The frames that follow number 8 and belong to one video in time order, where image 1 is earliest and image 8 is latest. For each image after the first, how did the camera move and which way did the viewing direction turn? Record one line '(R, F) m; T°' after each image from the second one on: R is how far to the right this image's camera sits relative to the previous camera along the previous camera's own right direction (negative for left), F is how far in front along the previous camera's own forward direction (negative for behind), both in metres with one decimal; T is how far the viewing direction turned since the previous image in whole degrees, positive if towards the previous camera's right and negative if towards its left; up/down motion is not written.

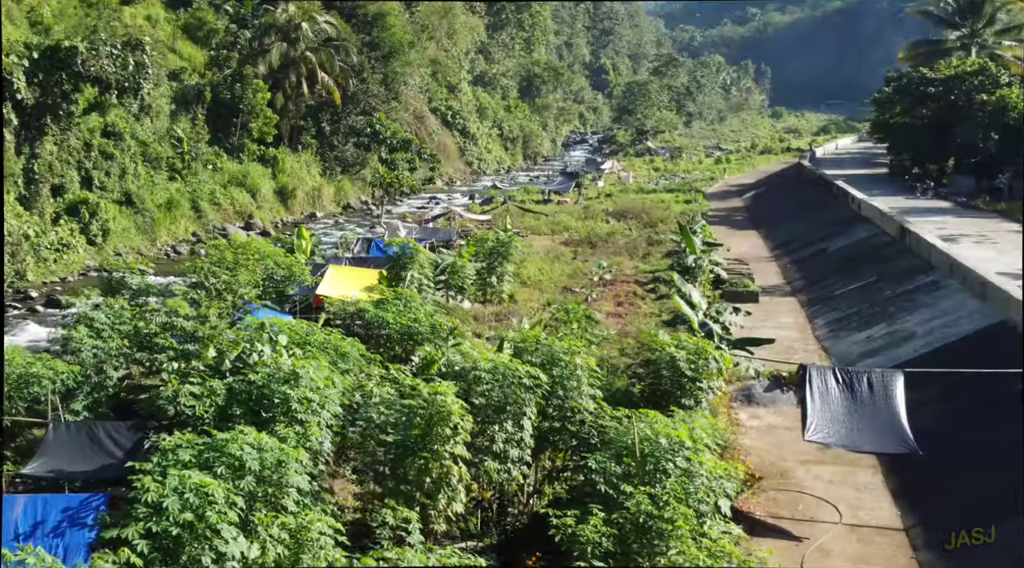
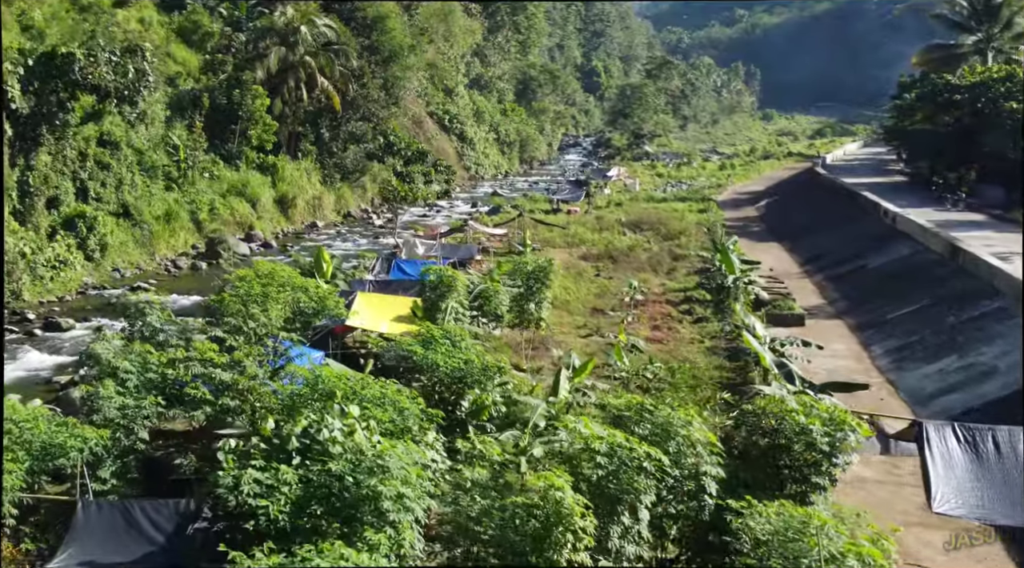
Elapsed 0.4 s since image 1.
(-0.7, +1.1) m; +1°
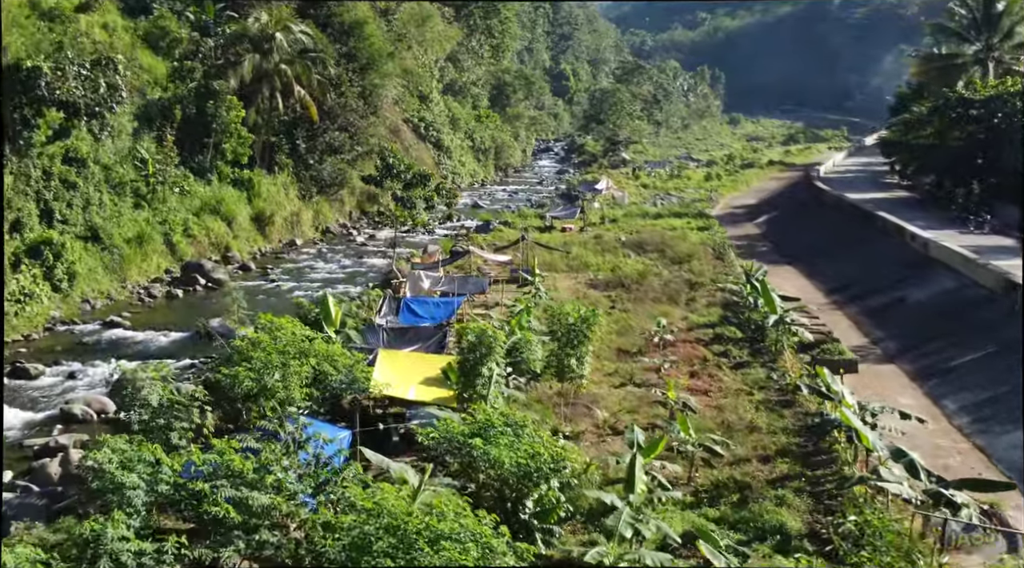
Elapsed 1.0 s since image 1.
(-0.9, +1.8) m; +2°
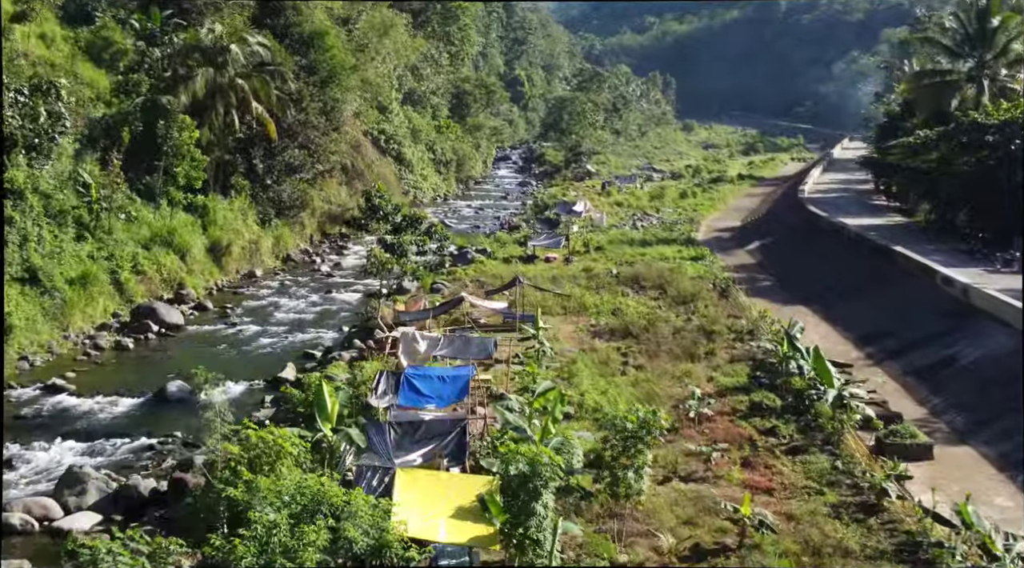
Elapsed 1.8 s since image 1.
(-1.0, +2.5) m; +3°
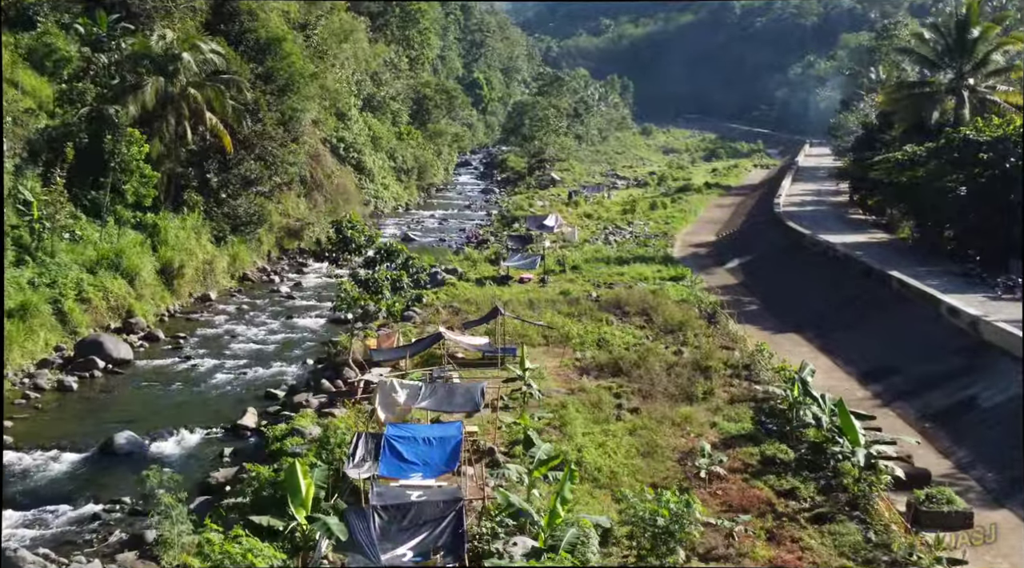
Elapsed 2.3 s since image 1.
(-0.5, +1.6) m; +2°
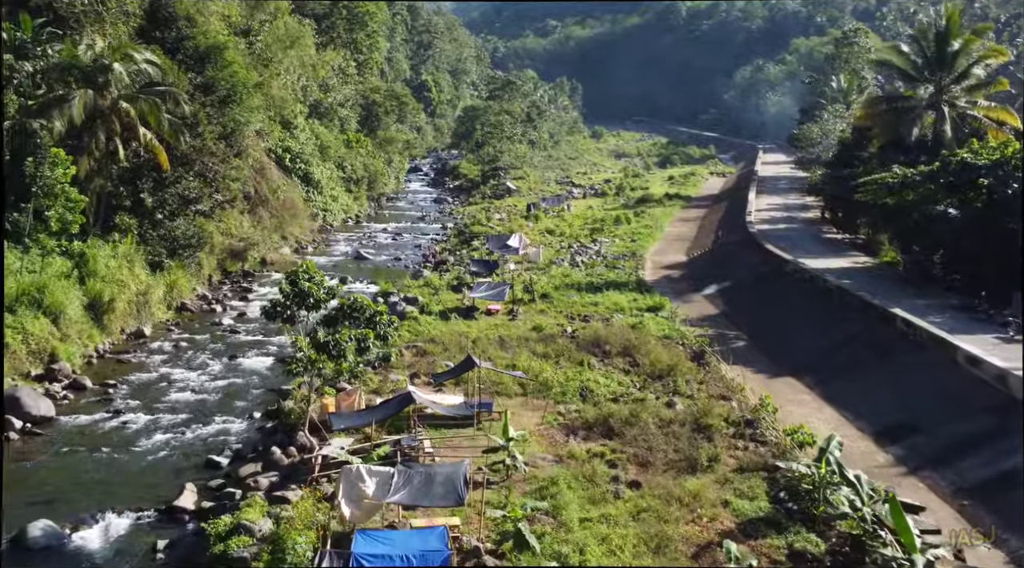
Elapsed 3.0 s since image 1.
(-0.5, +2.4) m; +3°
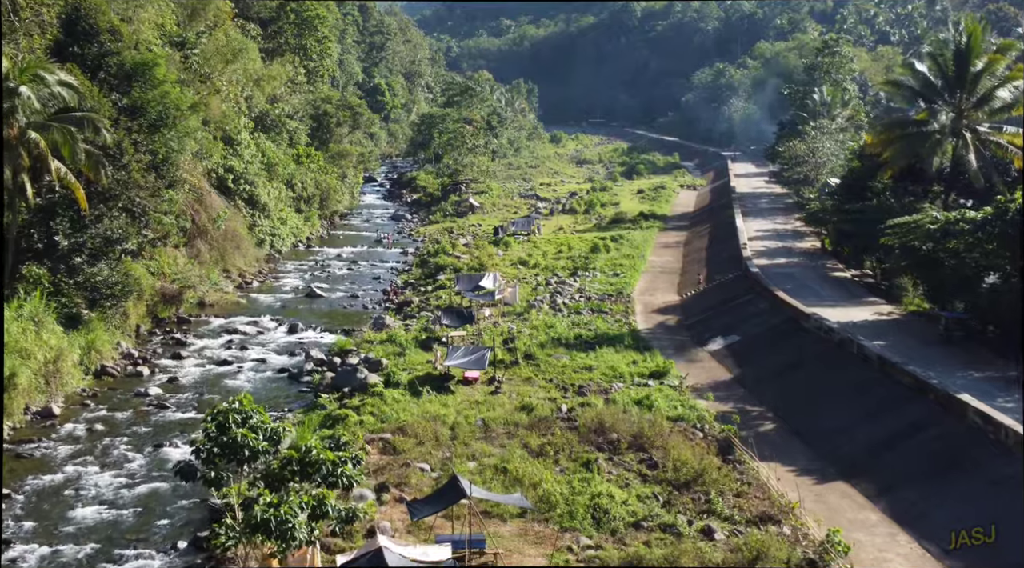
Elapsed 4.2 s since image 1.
(-0.6, +4.2) m; +2°
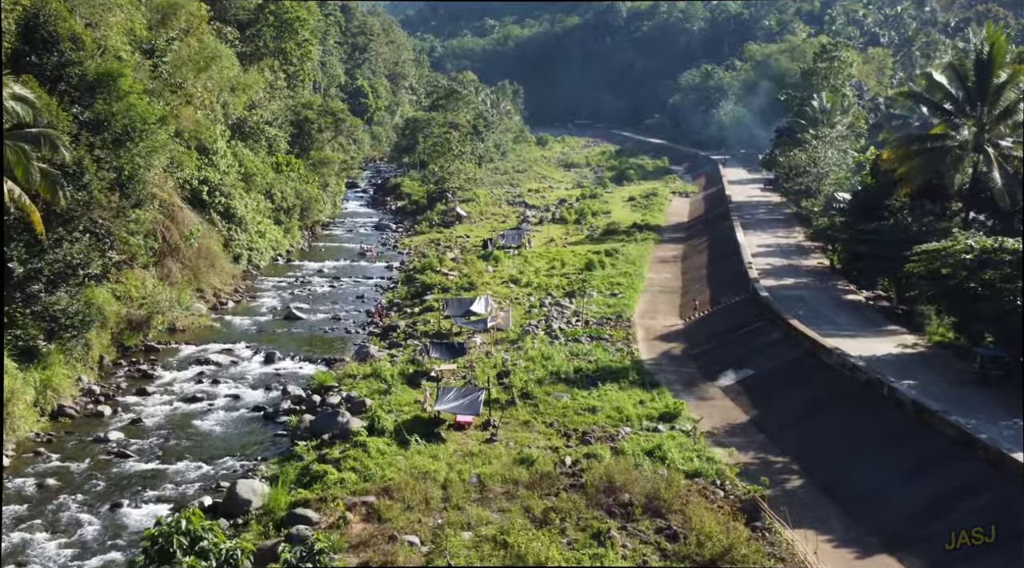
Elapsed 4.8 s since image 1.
(-0.2, +2.2) m; +1°
